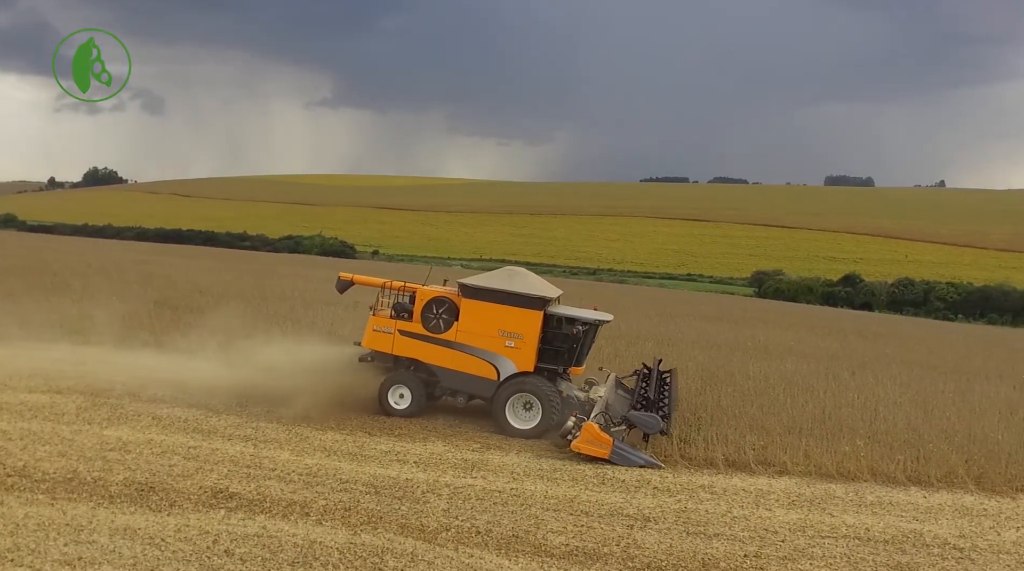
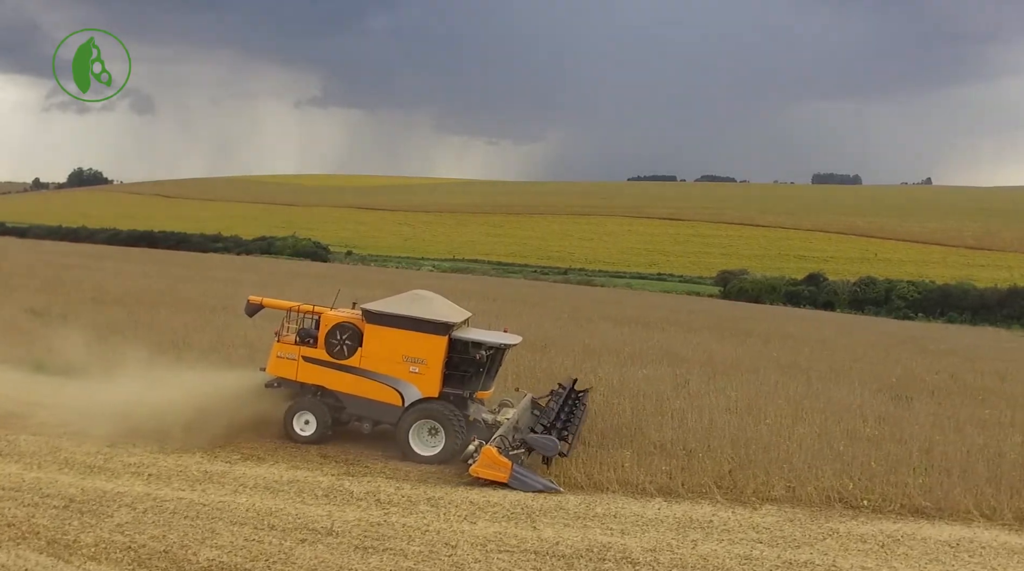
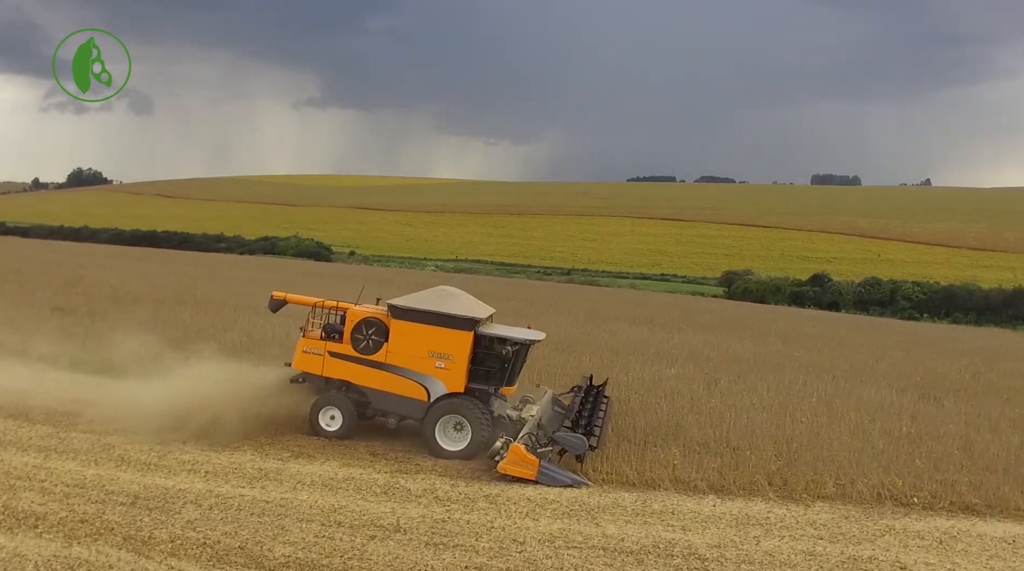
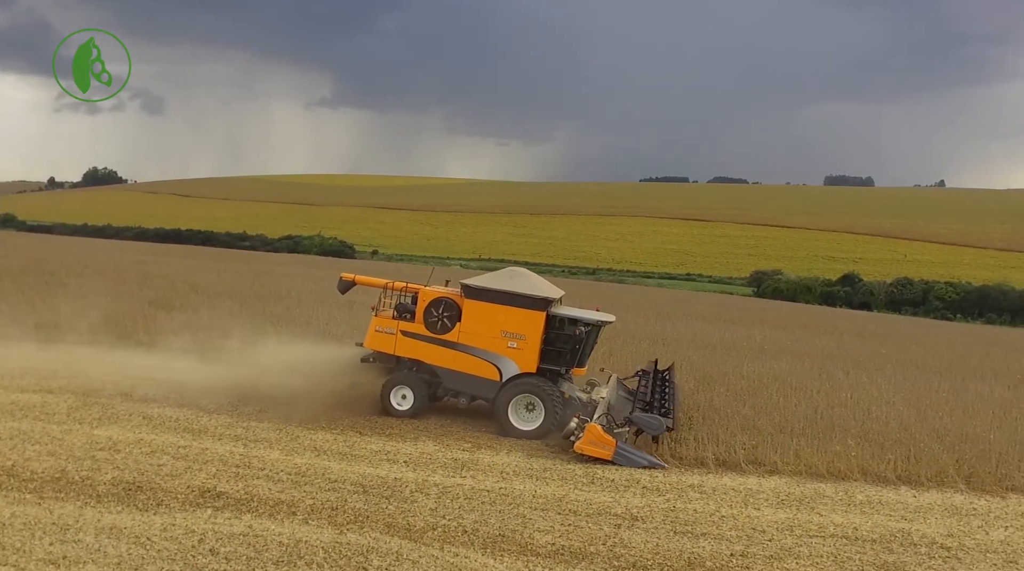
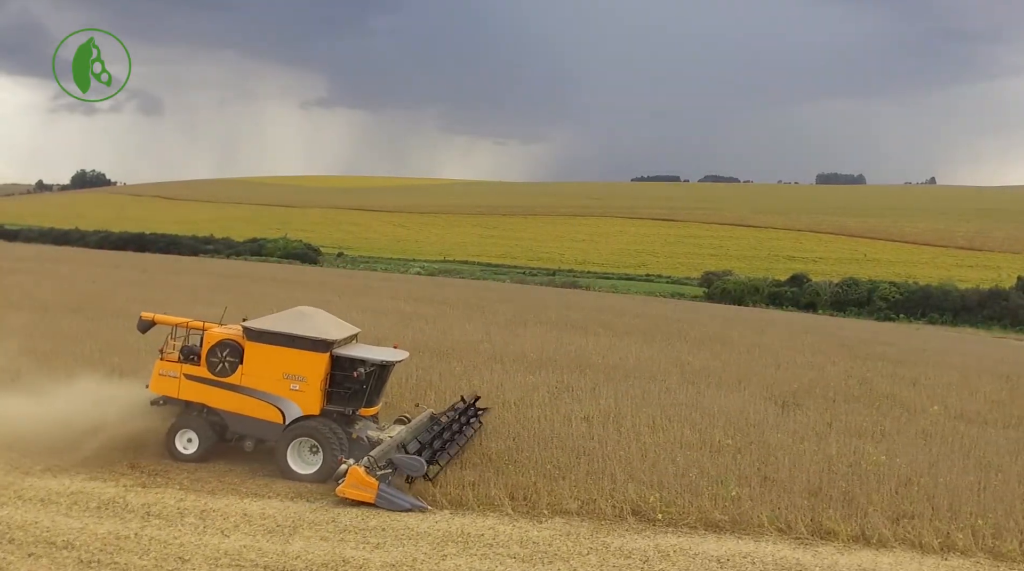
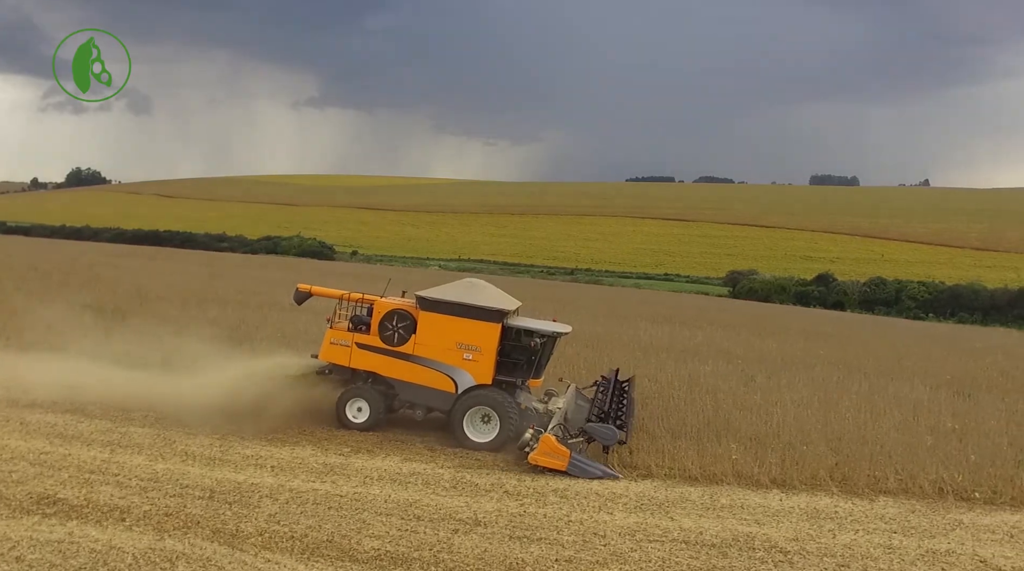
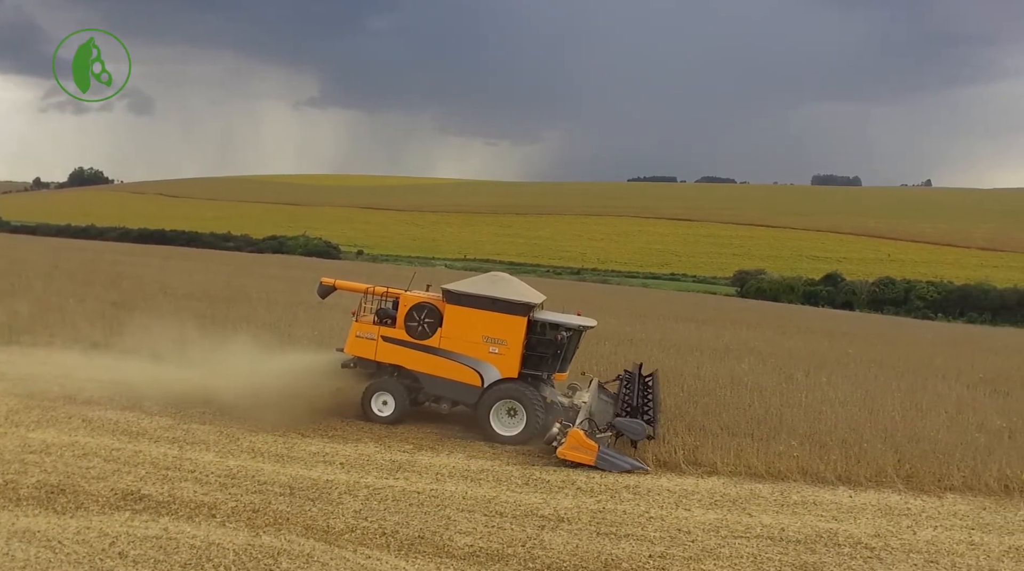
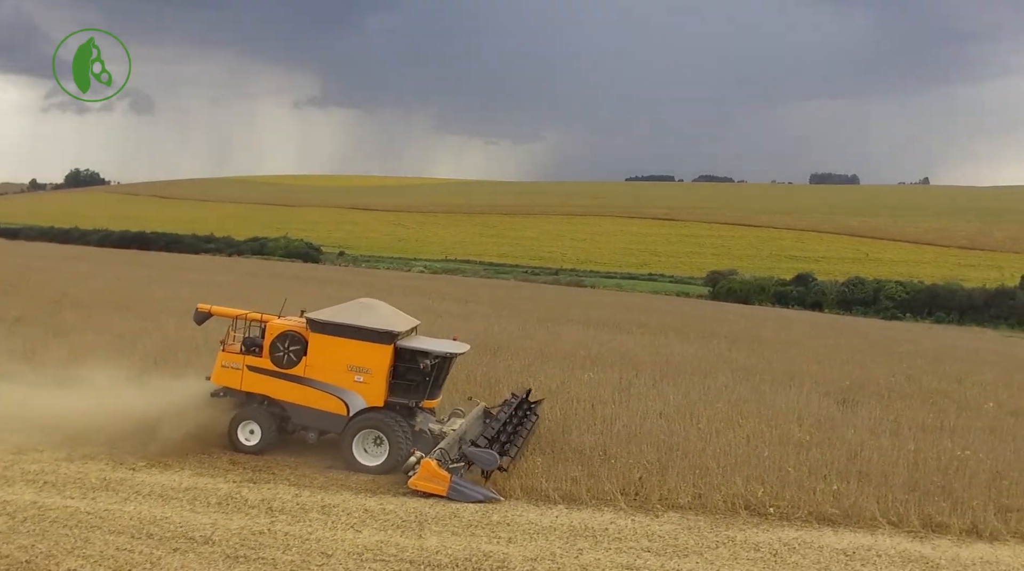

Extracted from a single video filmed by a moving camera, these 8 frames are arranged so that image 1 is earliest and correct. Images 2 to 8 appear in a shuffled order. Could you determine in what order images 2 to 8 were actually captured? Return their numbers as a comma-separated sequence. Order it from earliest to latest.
4, 7, 6, 3, 2, 8, 5
